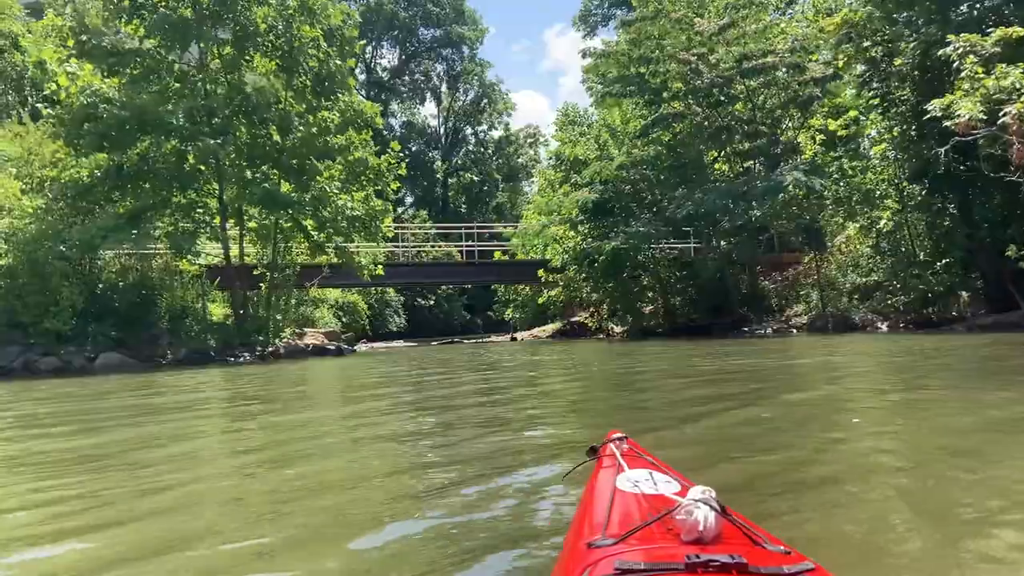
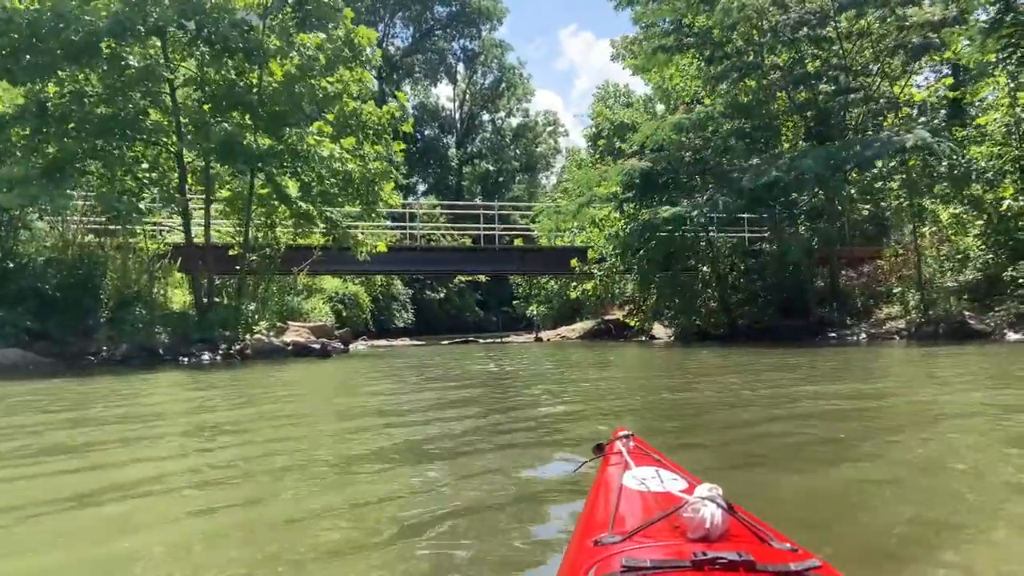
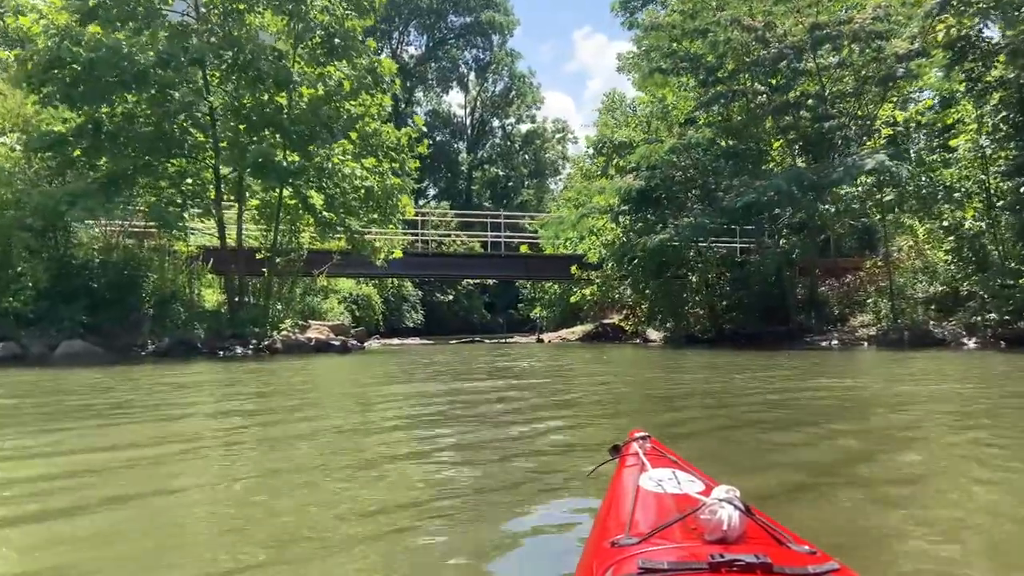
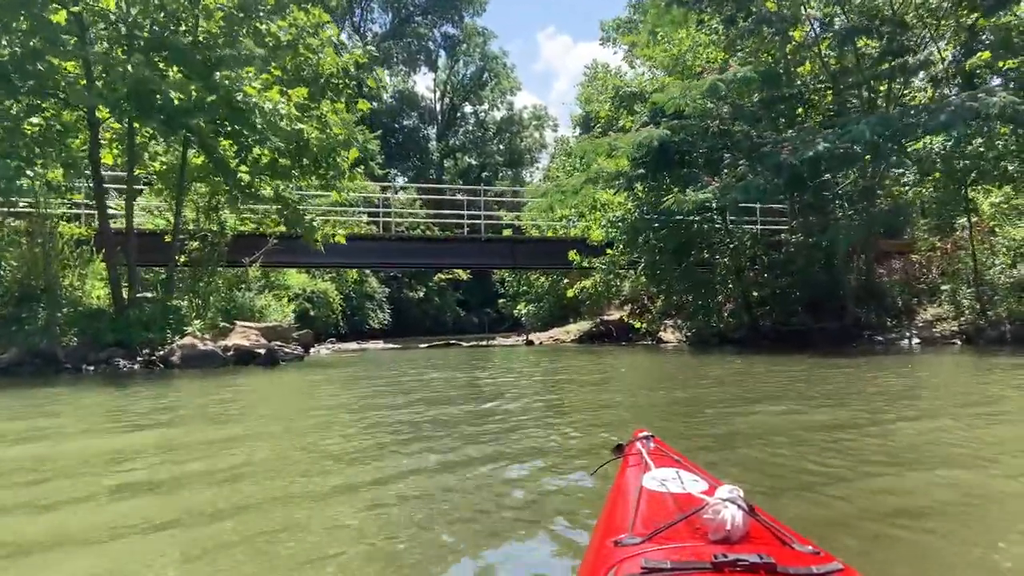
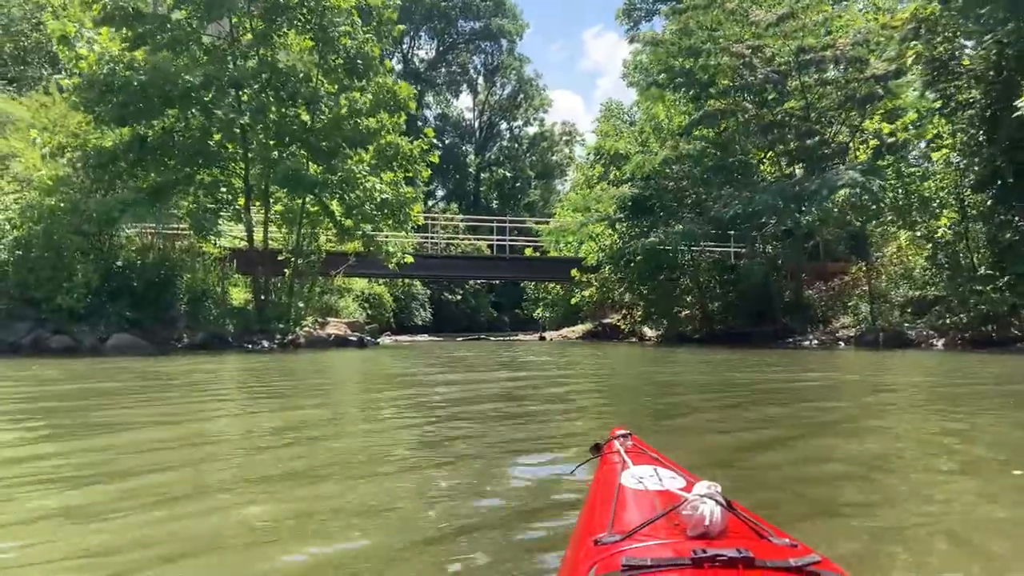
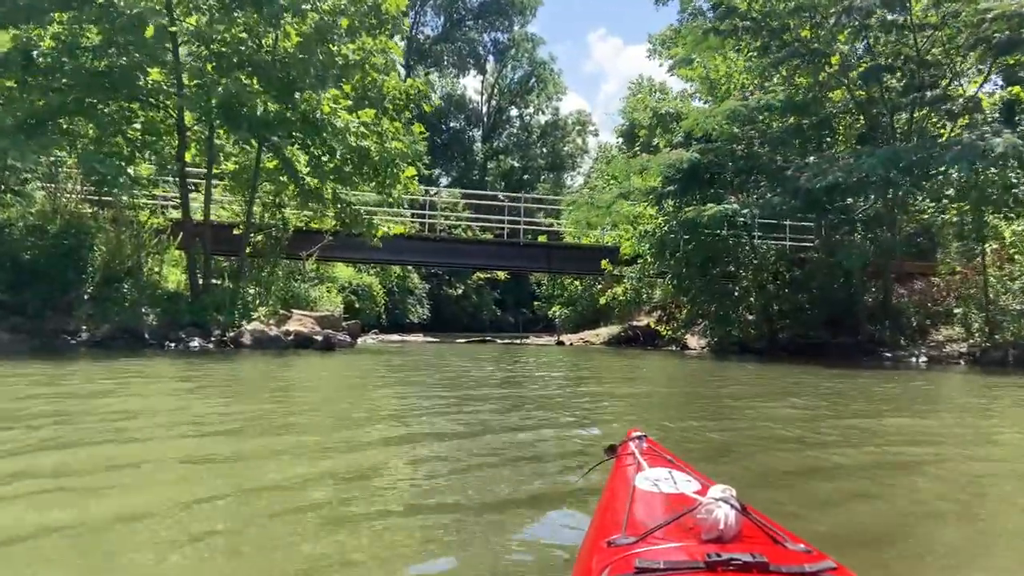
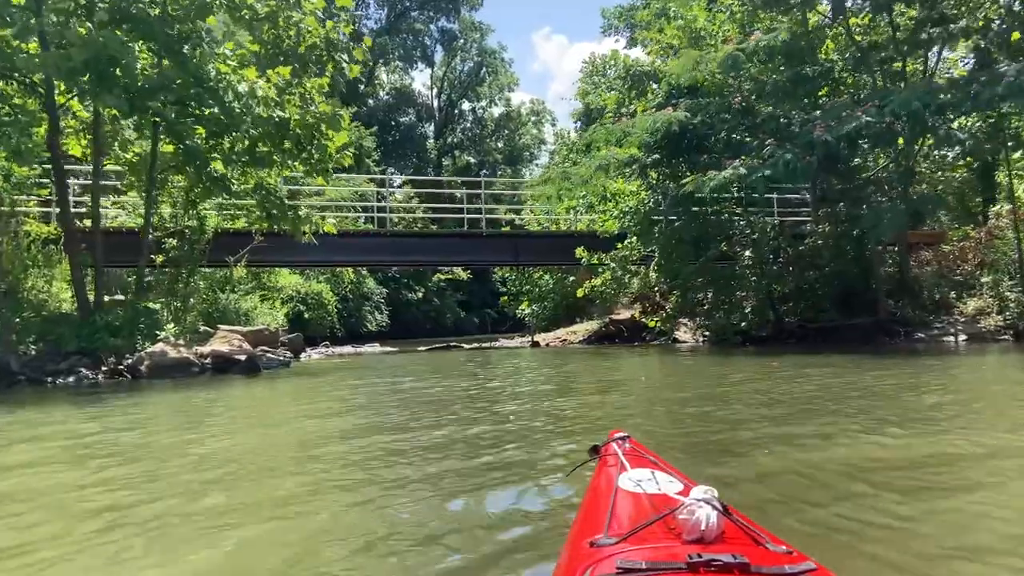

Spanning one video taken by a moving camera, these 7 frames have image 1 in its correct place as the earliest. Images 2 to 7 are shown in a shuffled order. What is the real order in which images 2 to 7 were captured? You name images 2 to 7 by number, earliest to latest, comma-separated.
5, 3, 2, 6, 4, 7
